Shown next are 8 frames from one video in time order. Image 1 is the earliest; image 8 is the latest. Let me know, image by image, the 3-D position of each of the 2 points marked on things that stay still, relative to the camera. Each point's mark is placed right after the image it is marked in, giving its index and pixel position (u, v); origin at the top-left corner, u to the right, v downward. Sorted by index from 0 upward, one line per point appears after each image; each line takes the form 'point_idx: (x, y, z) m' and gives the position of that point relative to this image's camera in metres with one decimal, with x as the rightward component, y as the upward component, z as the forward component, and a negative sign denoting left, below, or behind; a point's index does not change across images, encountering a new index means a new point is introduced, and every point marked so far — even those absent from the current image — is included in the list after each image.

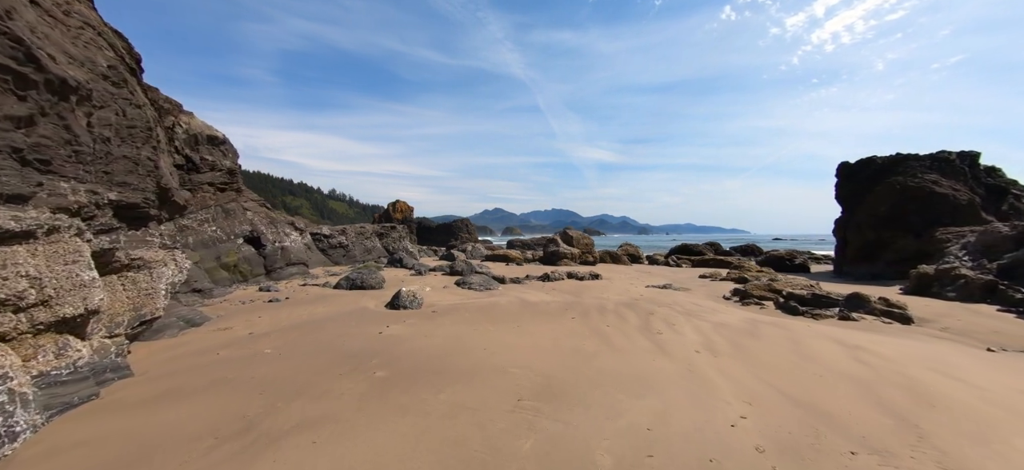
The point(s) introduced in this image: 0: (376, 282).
0: (-3.0, -1.1, +8.4) m
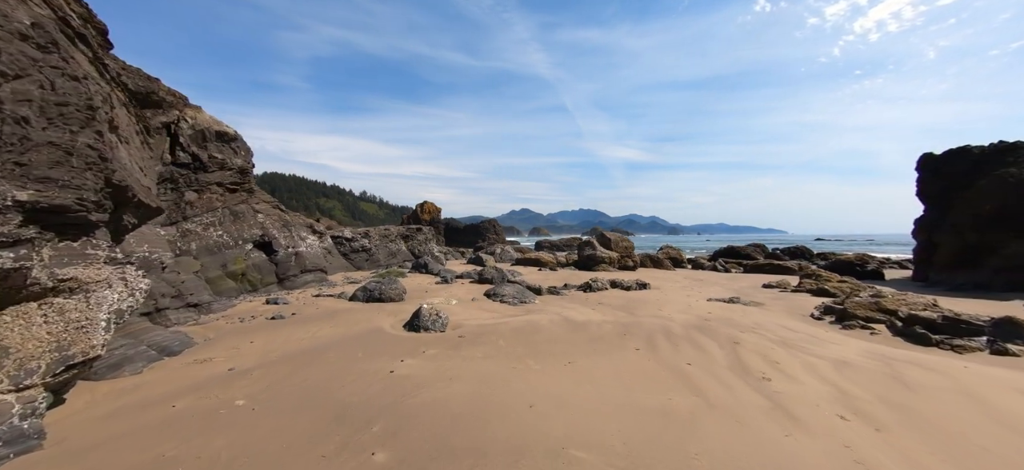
0: (-2.3, -1.1, +7.4) m
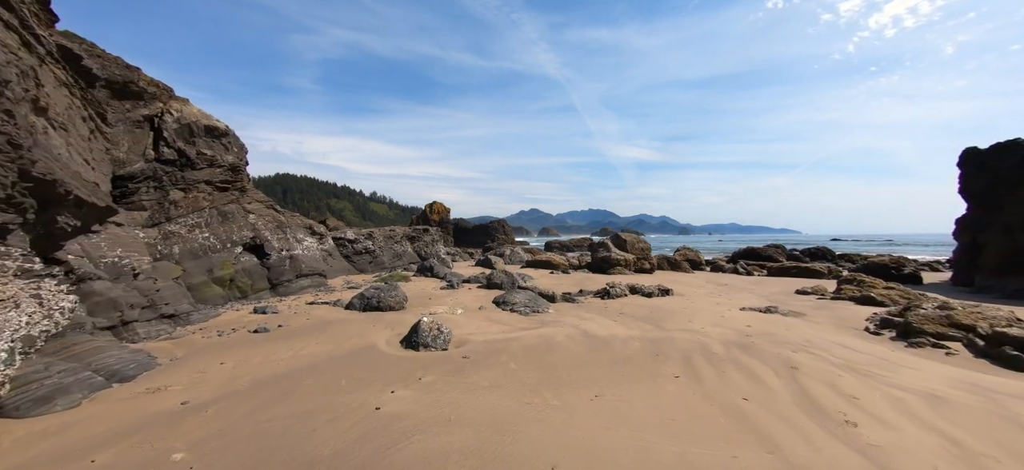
0: (-2.1, -1.2, +6.8) m
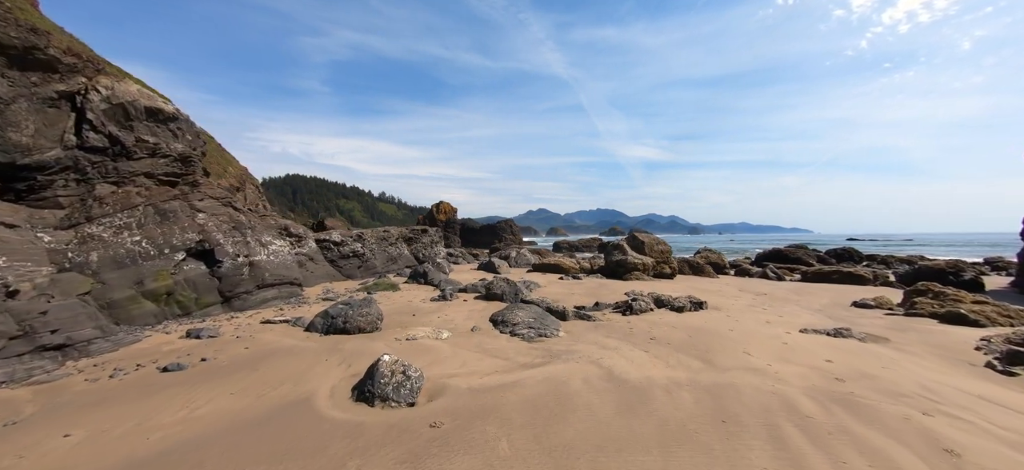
0: (-2.1, -1.2, +5.4) m
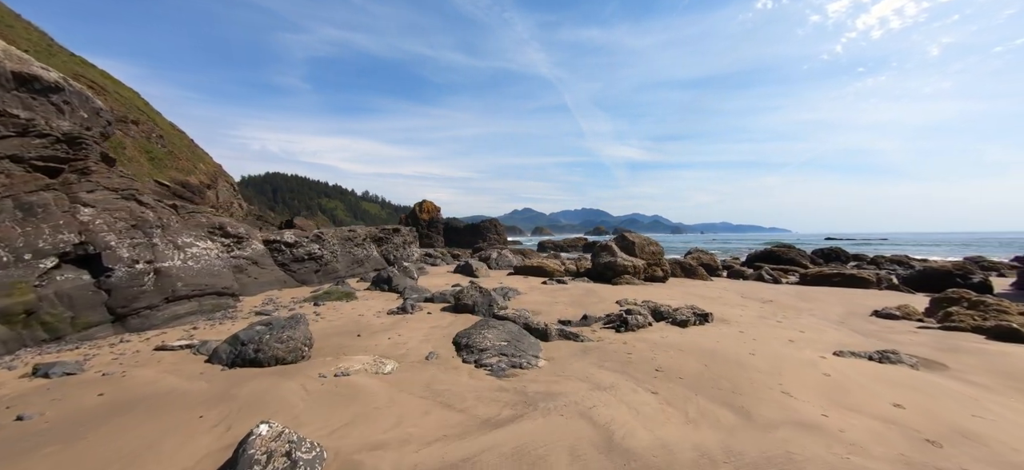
0: (-2.4, -1.2, +4.1) m
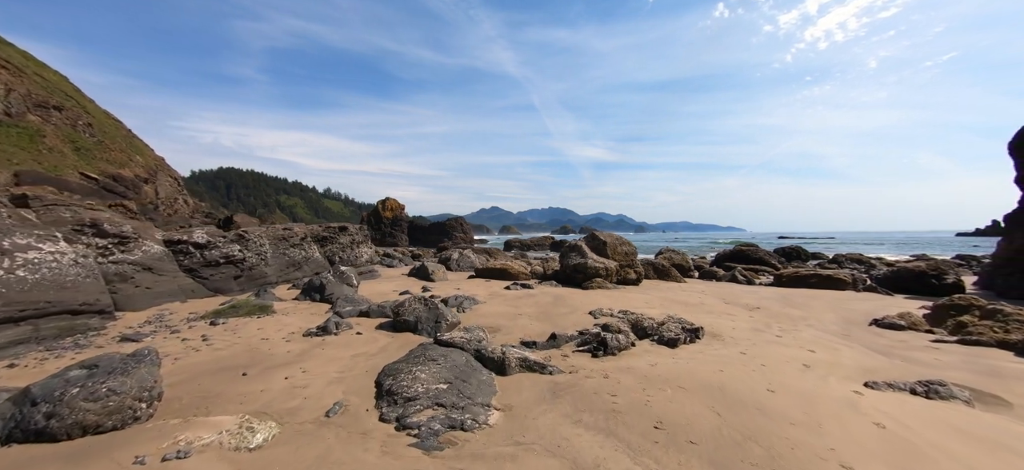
0: (-2.9, -1.2, +2.7) m
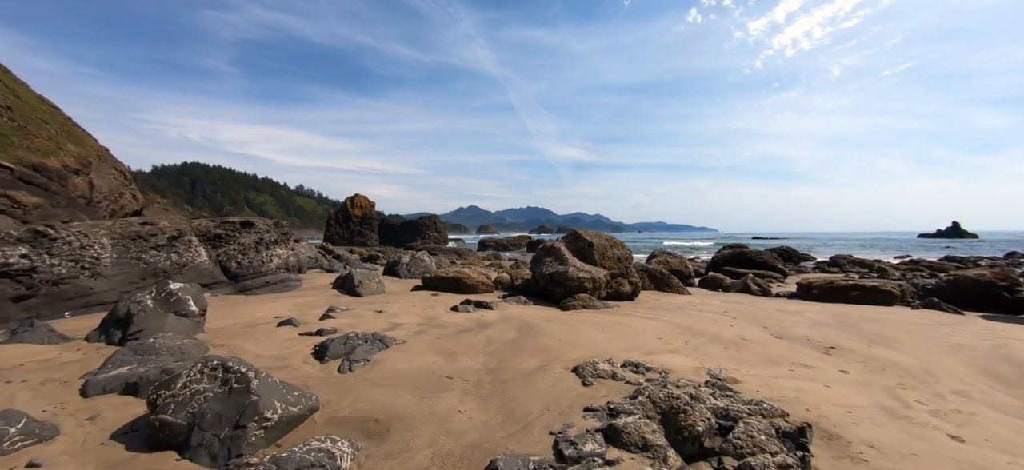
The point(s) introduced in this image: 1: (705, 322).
0: (-3.4, -1.2, -0.3) m
1: (+3.1, -1.4, +6.2) m
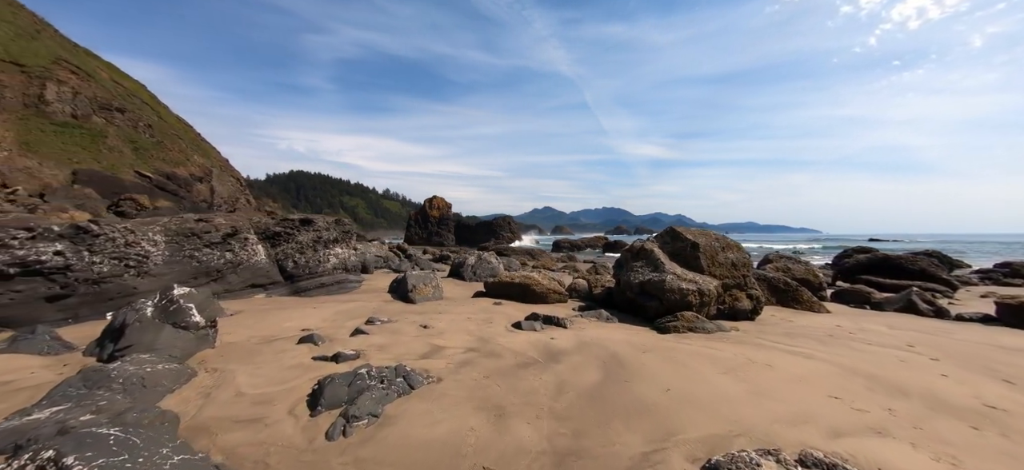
0: (-3.6, -1.1, -1.2) m
1: (+4.0, -1.3, +4.0) m
